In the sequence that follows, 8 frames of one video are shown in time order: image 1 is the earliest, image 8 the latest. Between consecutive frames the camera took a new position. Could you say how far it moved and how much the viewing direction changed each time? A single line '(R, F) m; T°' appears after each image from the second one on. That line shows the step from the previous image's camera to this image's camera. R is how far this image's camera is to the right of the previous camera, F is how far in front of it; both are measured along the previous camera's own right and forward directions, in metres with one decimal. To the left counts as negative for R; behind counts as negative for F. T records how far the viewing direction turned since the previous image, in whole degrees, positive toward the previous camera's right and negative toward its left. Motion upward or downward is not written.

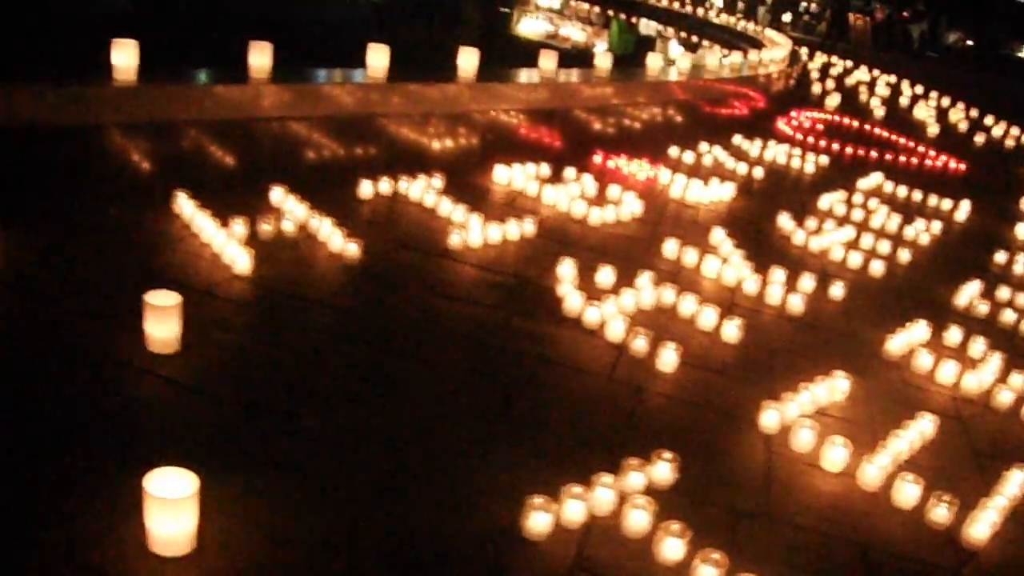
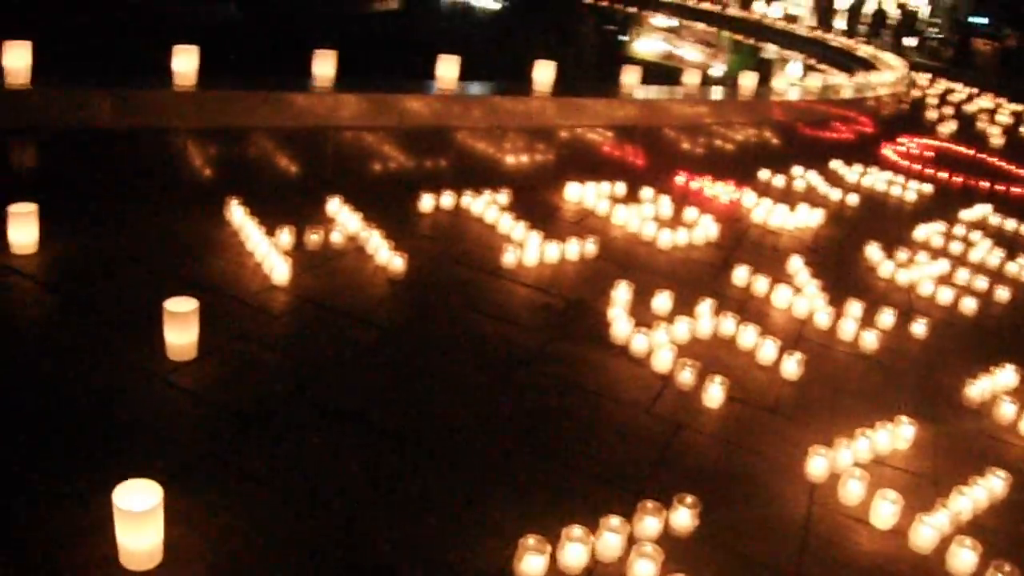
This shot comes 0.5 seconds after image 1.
(+0.3, +0.3) m; -6°
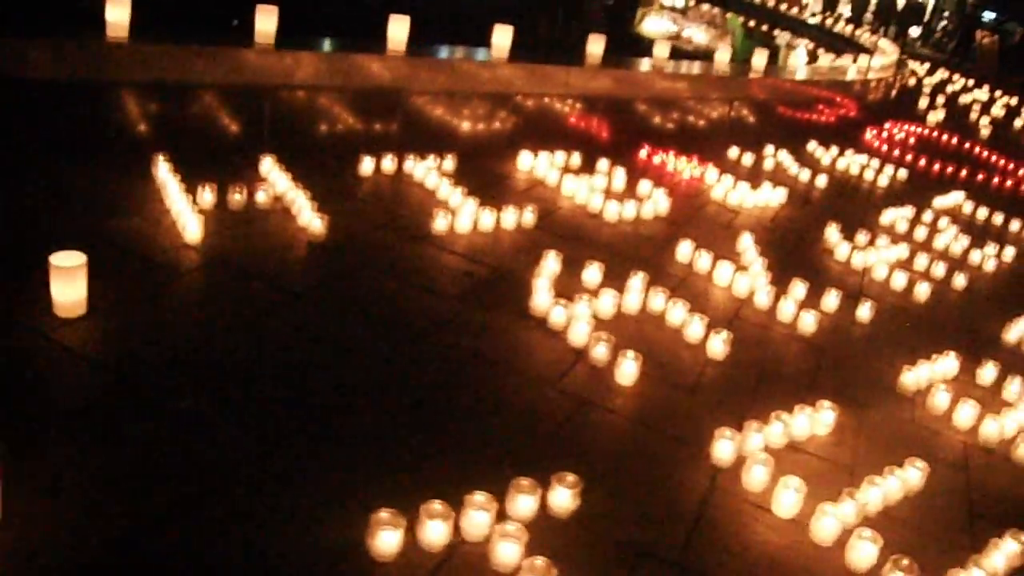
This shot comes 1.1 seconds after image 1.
(+0.4, +0.2) m; -1°
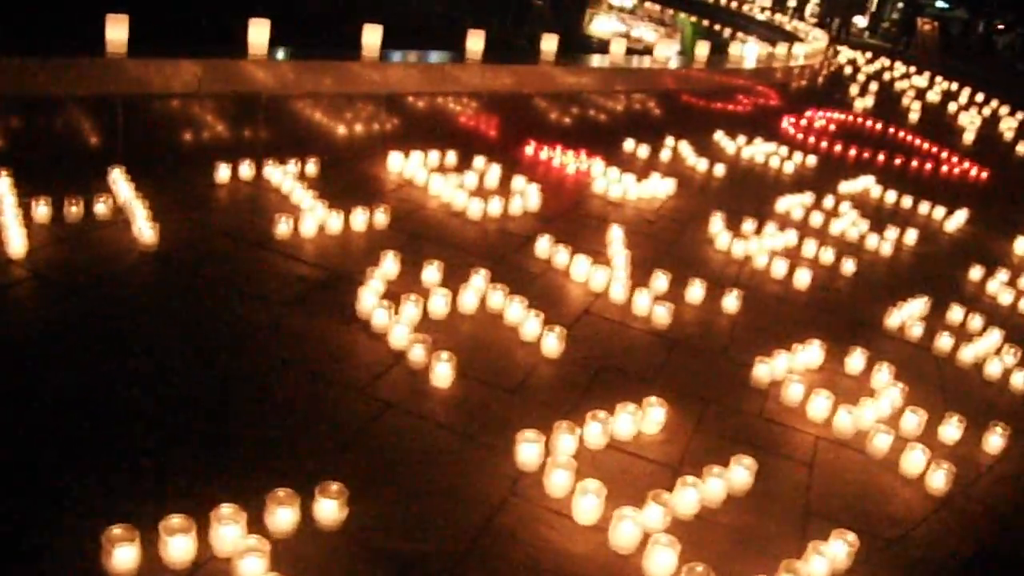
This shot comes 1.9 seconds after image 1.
(+0.7, +0.3) m; 0°
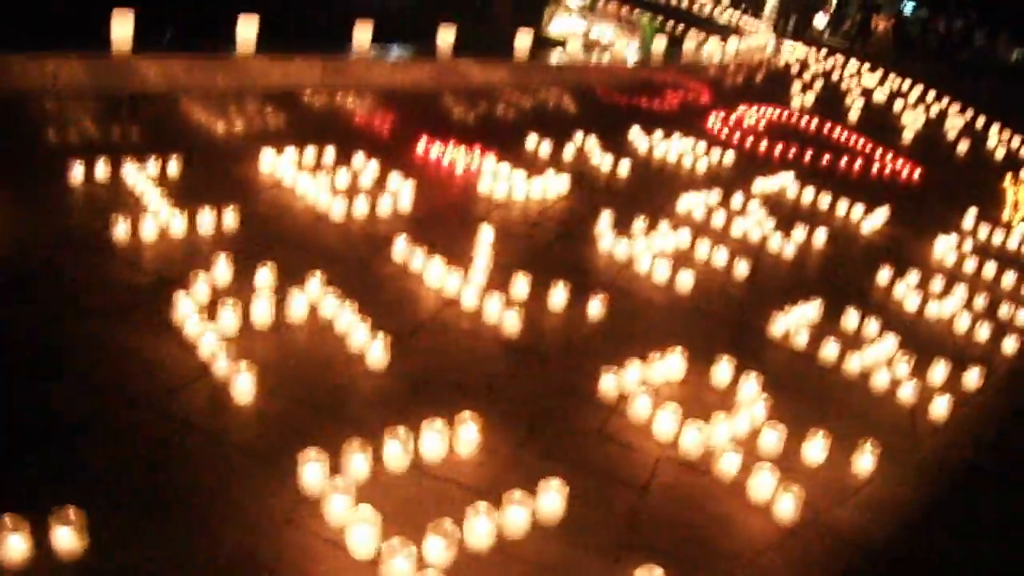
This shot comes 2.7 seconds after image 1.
(+0.6, +0.4) m; 0°
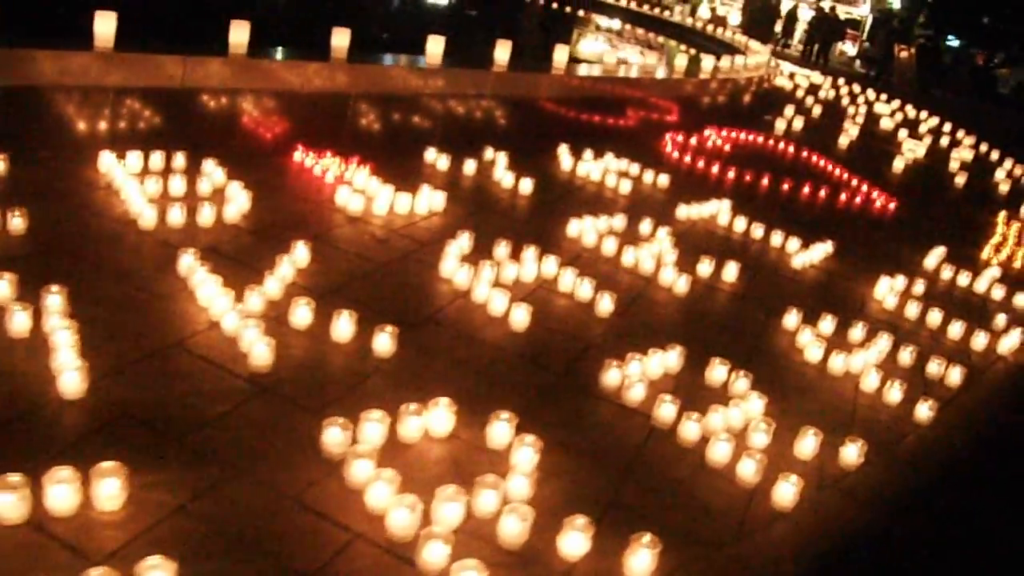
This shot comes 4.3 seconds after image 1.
(+1.0, +0.8) m; -4°
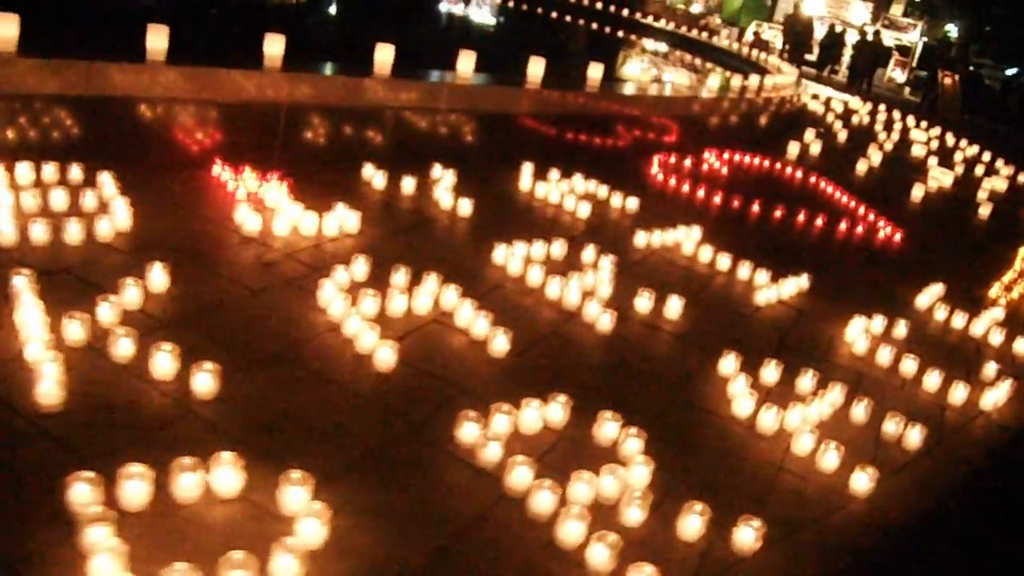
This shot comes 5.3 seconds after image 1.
(+0.6, +0.6) m; -4°
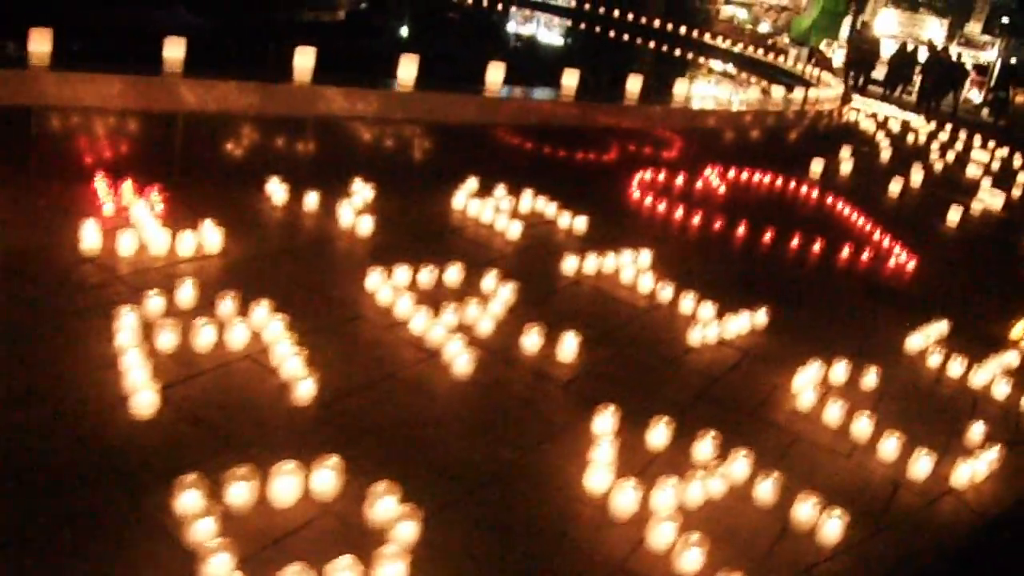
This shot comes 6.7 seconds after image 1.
(+0.7, +0.8) m; -5°
